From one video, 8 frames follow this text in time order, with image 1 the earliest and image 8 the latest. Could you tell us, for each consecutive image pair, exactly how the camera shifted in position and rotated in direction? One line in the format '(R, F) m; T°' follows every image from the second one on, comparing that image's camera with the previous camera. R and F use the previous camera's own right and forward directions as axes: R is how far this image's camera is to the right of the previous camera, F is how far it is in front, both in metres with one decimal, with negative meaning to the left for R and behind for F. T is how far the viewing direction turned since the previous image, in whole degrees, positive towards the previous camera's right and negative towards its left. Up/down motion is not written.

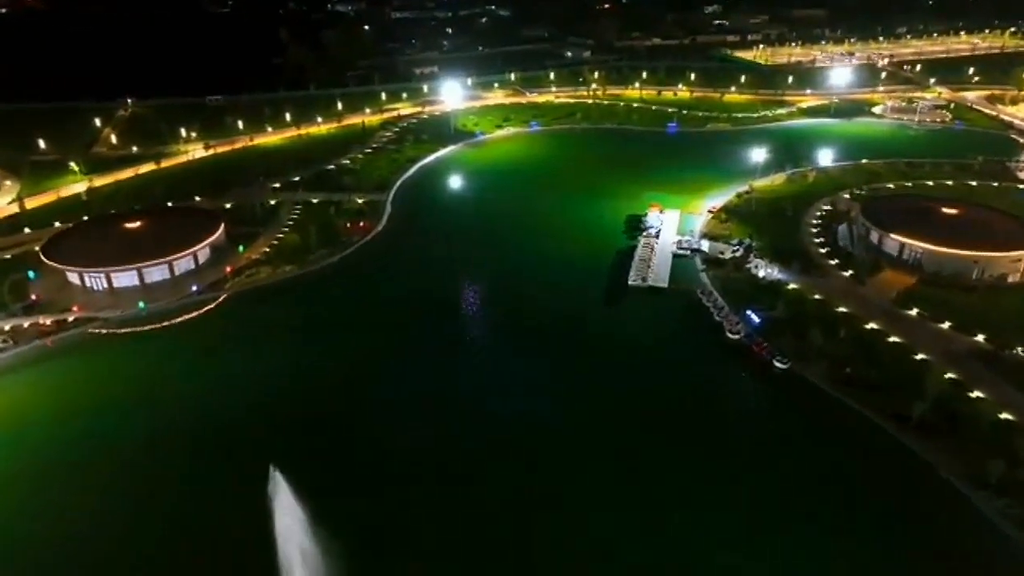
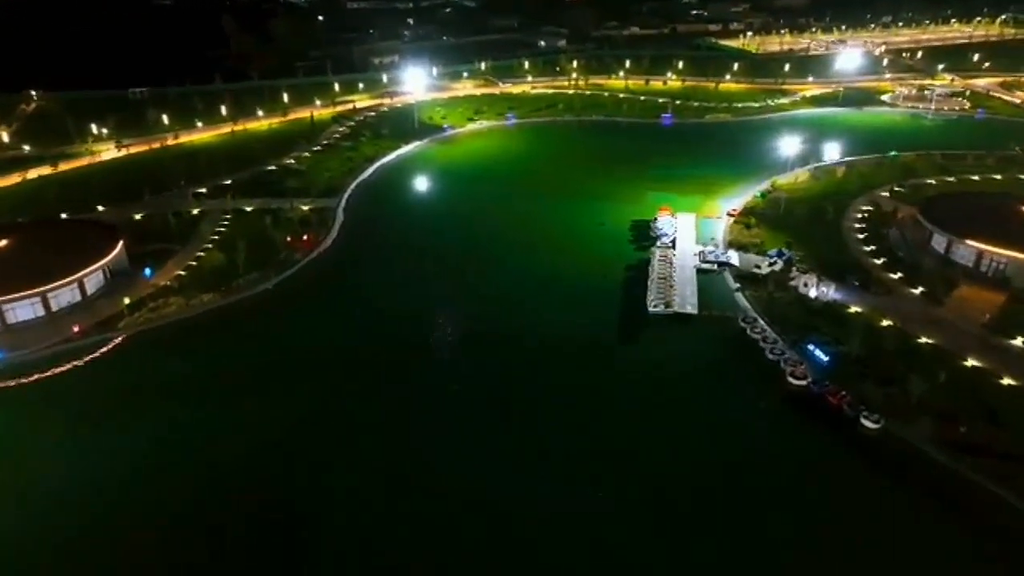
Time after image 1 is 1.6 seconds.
(-0.7, +7.5) m; +3°
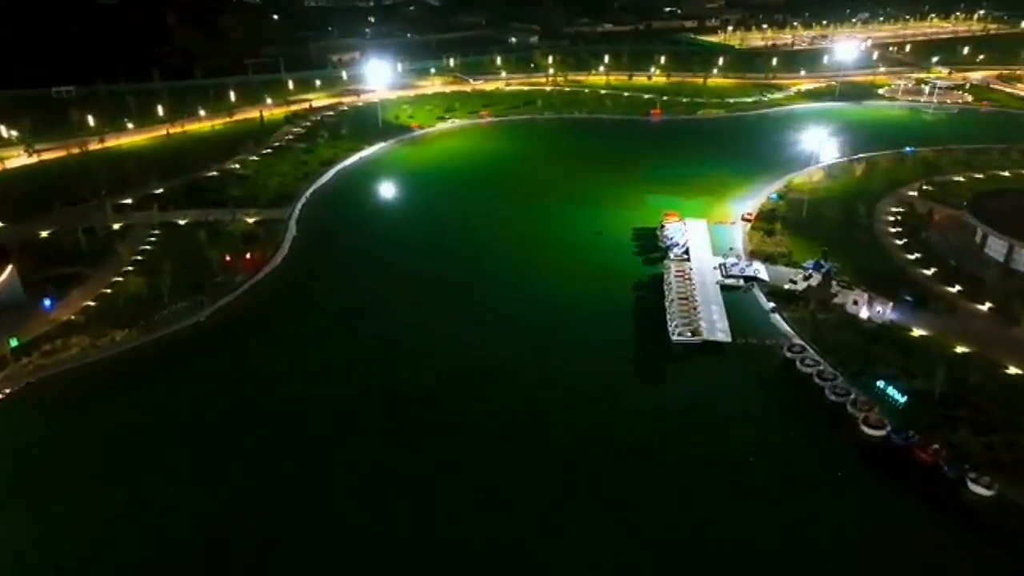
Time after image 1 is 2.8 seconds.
(-0.7, +5.0) m; +3°
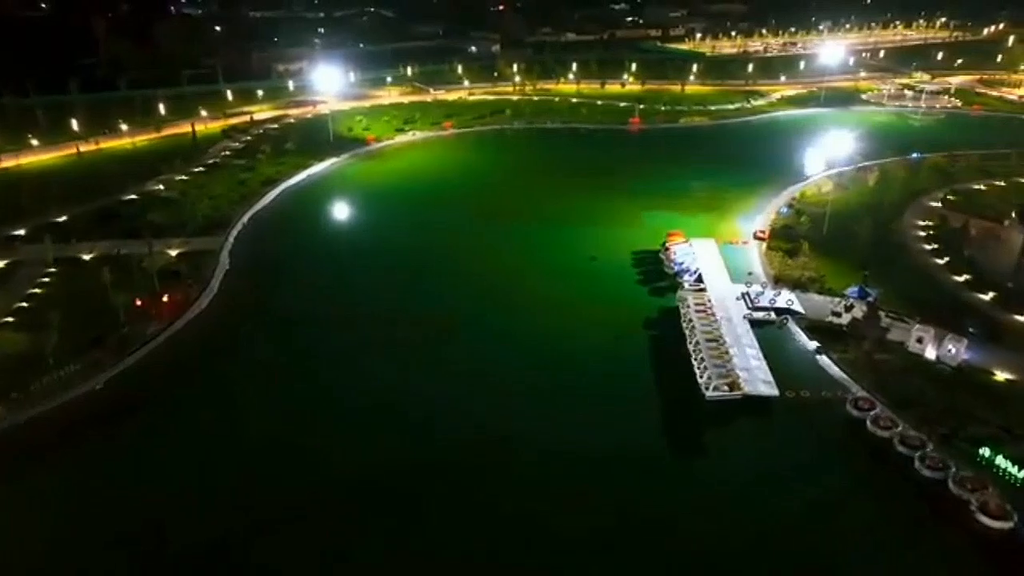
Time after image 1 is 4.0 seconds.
(-0.7, +4.6) m; +3°
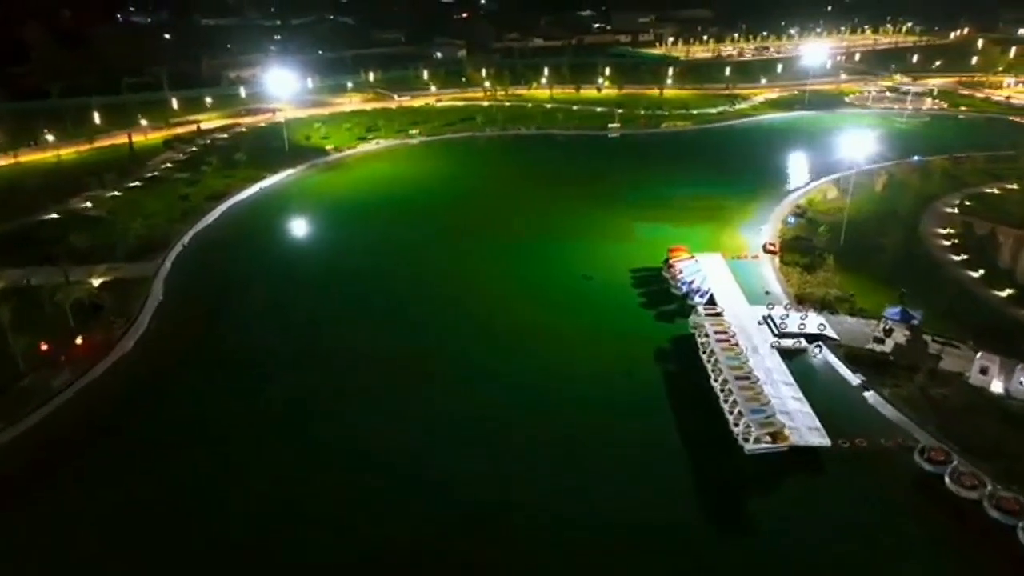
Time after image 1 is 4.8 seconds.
(-0.5, +3.2) m; +3°
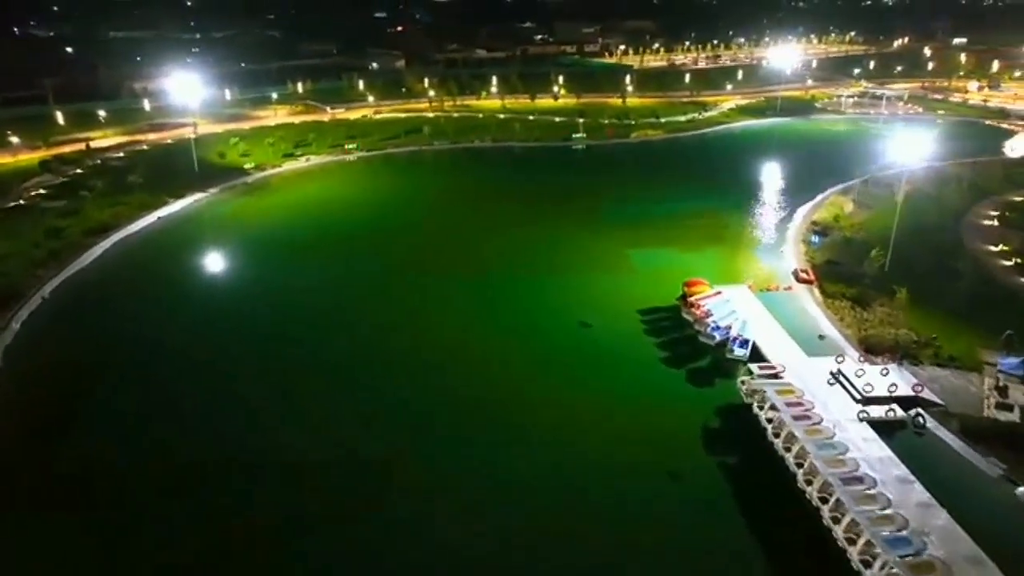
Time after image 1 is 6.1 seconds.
(-0.8, +5.3) m; +5°
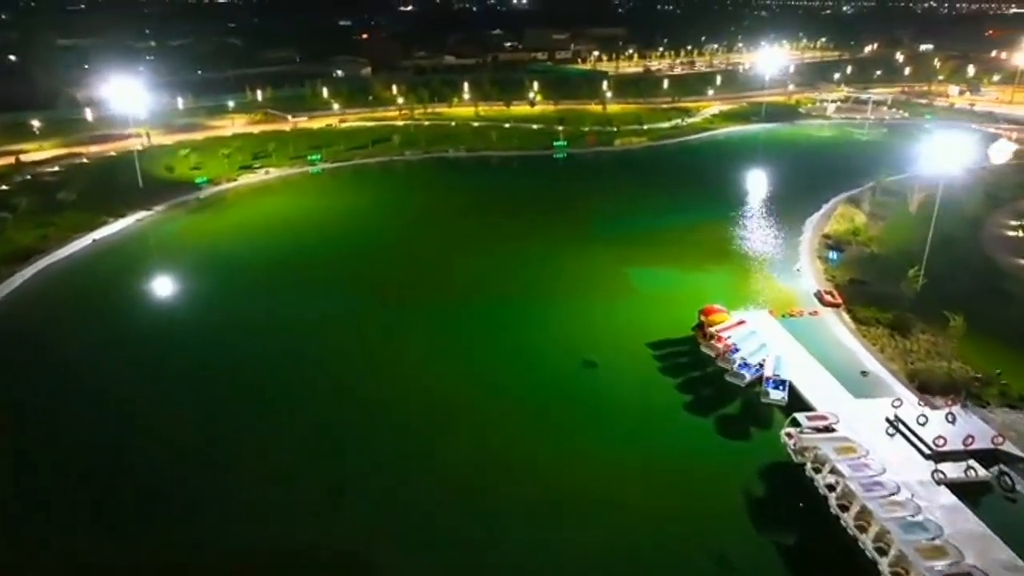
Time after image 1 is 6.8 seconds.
(-0.4, +2.5) m; +2°
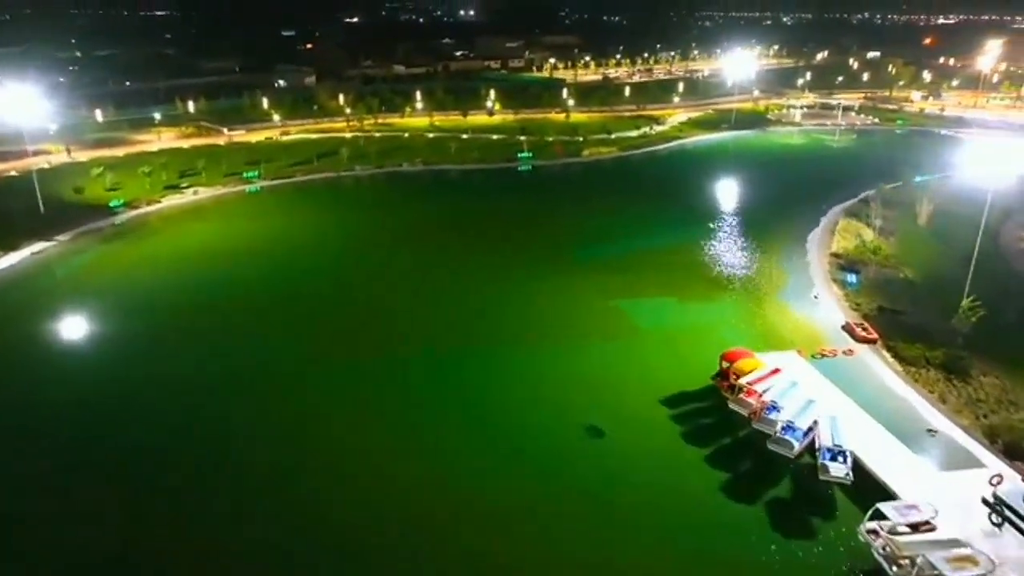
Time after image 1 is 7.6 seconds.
(-0.4, +3.0) m; +4°
